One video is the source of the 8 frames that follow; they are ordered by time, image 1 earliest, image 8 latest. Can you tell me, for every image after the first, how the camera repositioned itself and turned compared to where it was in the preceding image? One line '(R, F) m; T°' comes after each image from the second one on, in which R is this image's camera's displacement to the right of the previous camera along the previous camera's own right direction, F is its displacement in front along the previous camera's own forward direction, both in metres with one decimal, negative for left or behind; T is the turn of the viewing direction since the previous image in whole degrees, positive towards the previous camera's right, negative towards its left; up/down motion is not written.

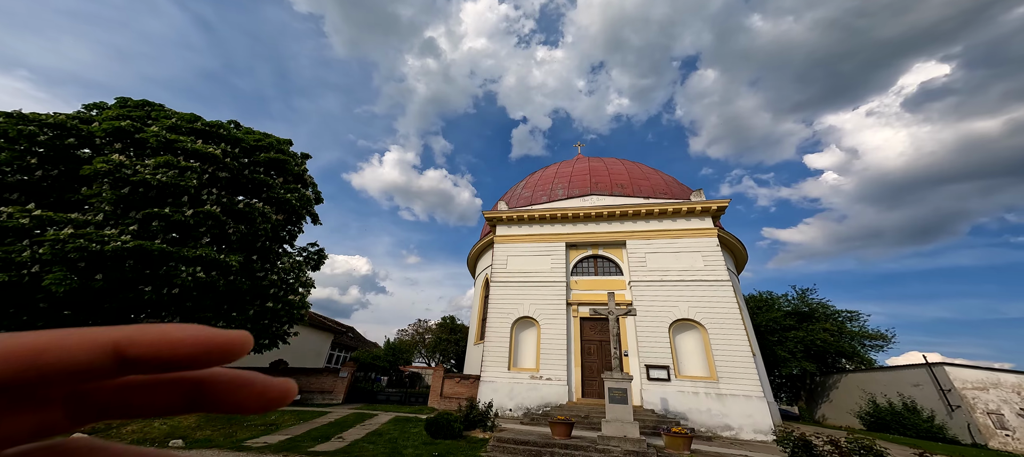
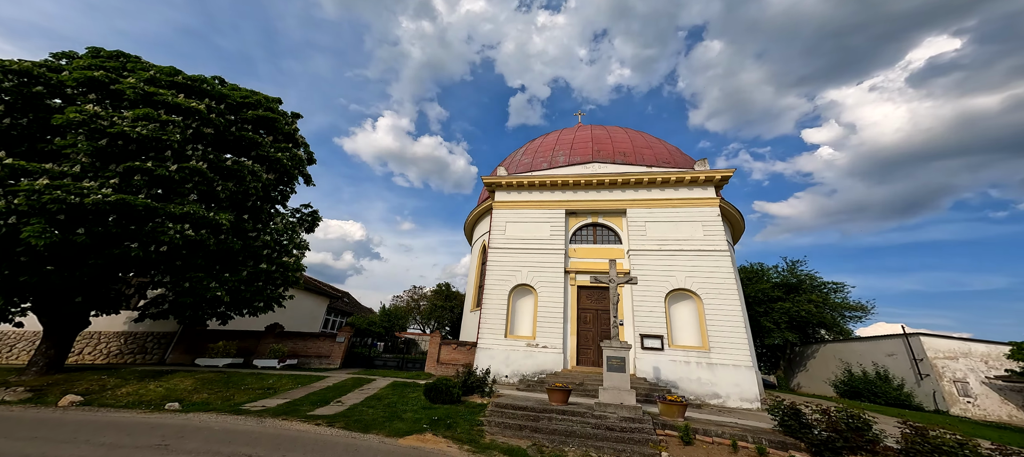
(-0.2, +0.3) m; +1°
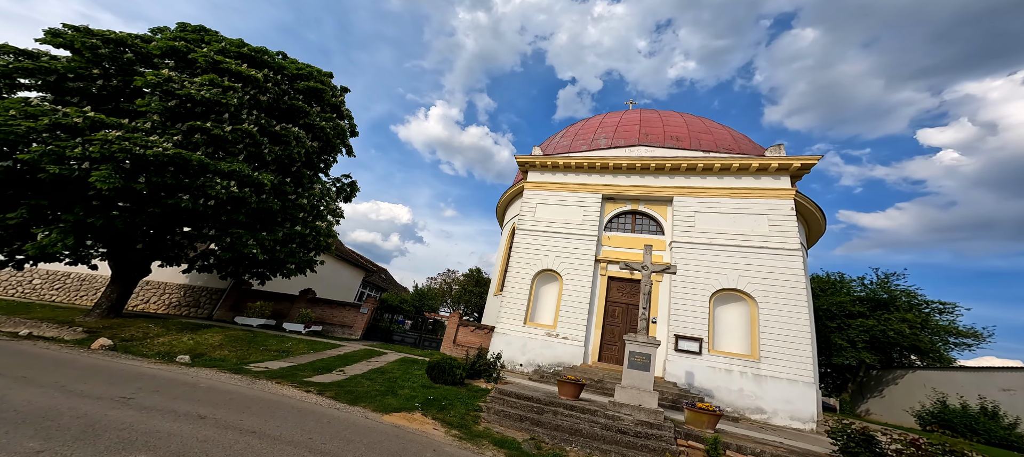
(+0.6, +0.8) m; -7°
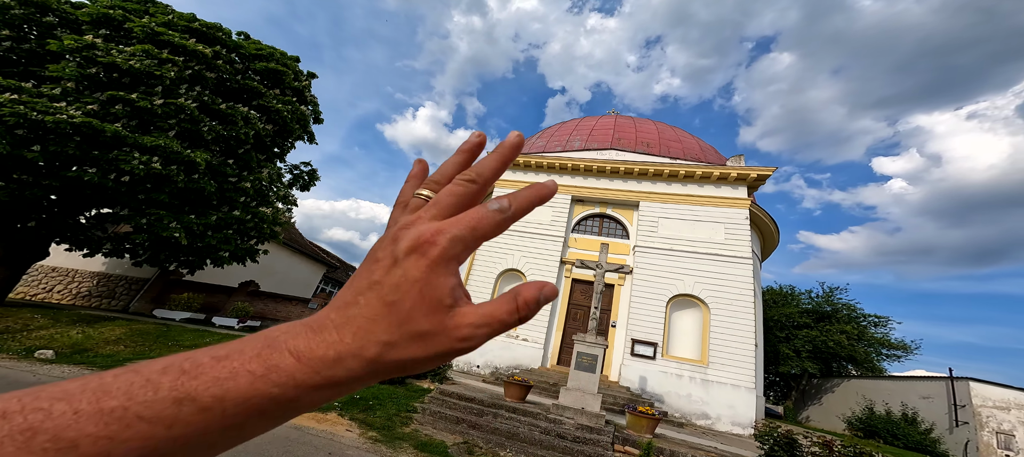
(+0.6, +0.2) m; +4°
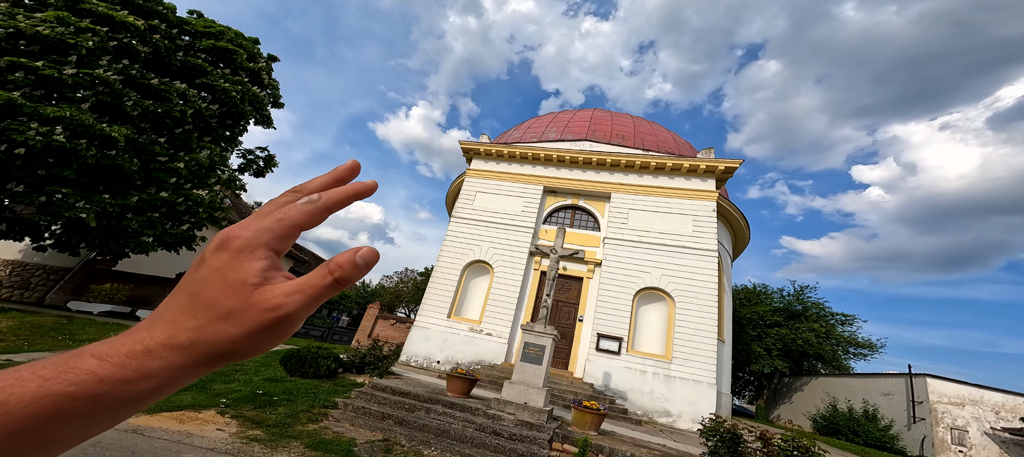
(+1.0, +0.5) m; +2°
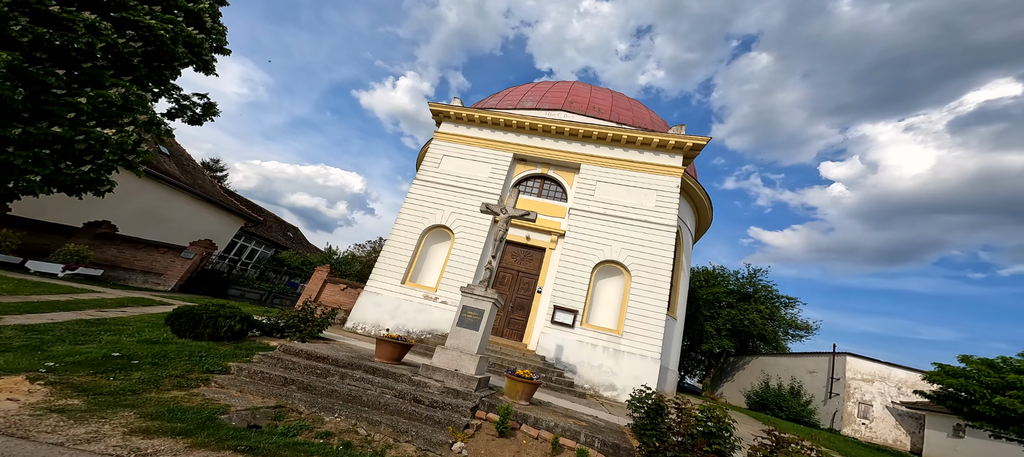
(+0.8, +0.5) m; +3°
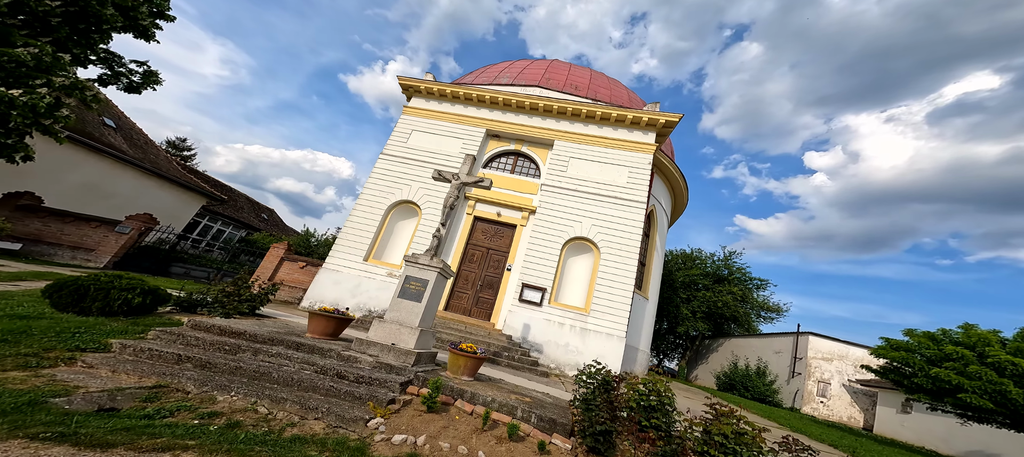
(+0.8, +0.5) m; +2°
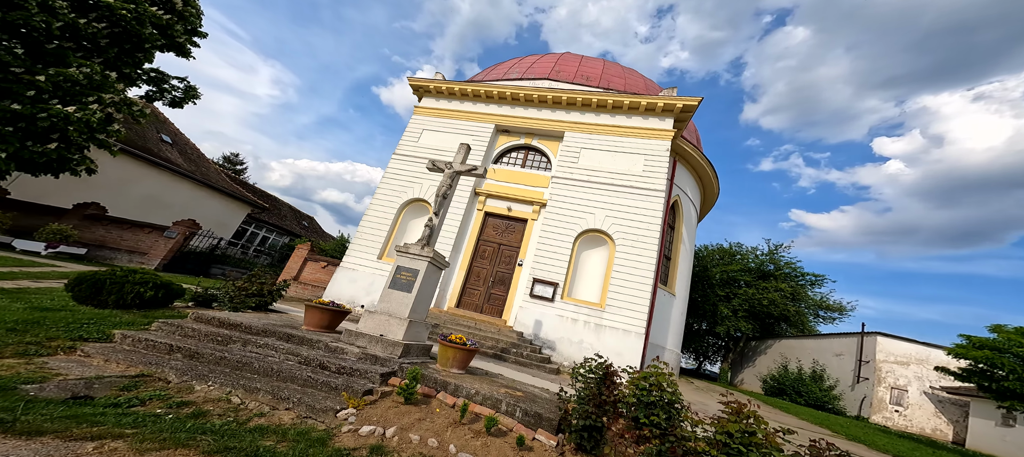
(+0.8, +0.3) m; -6°
